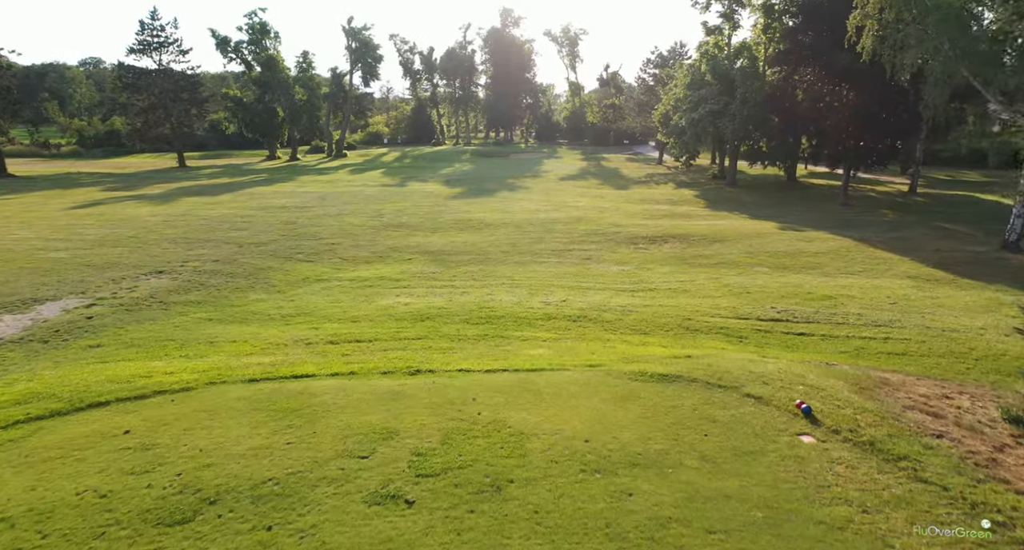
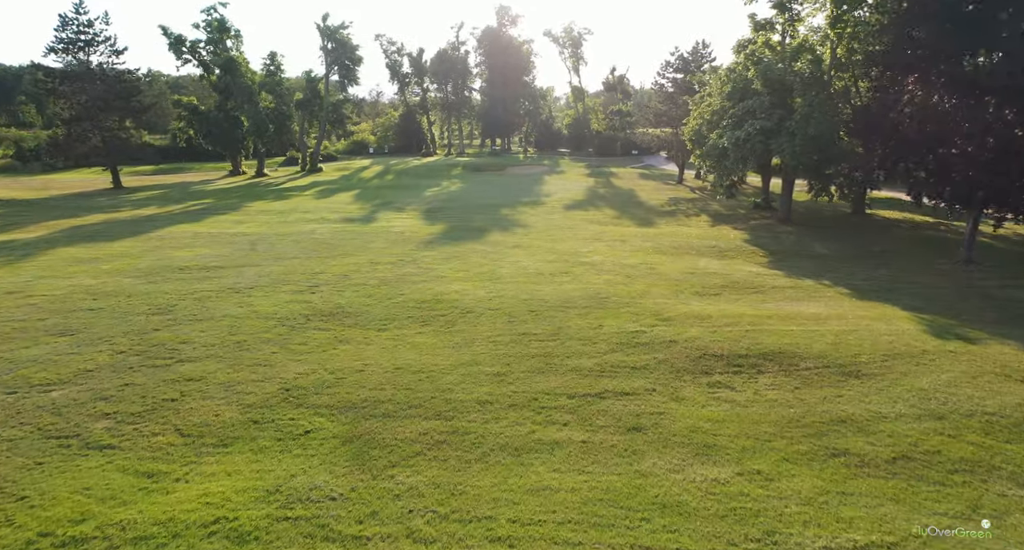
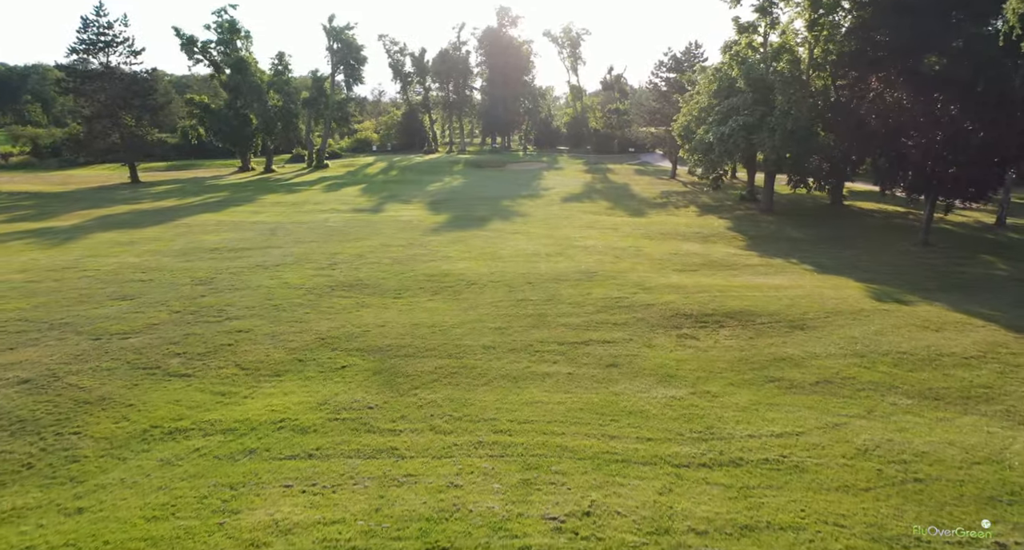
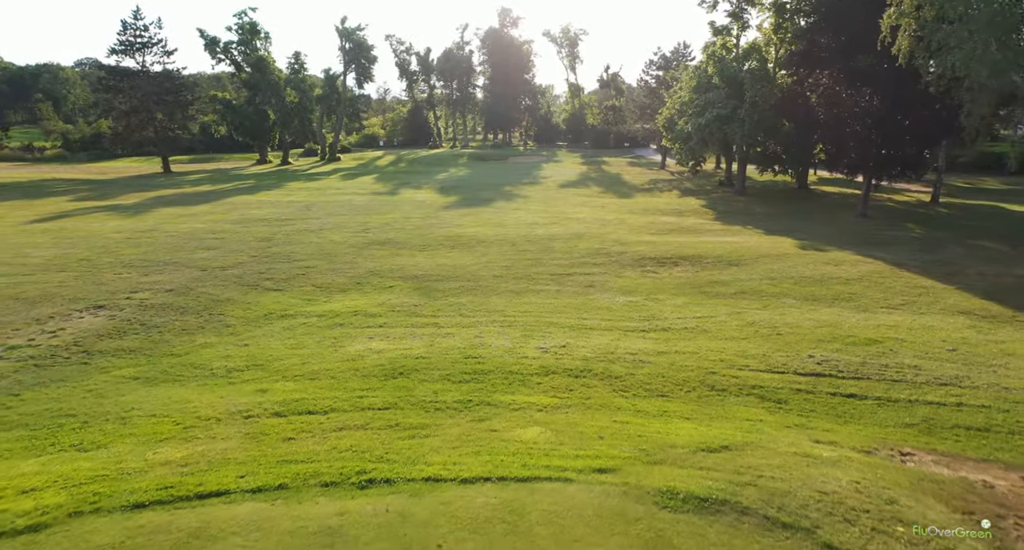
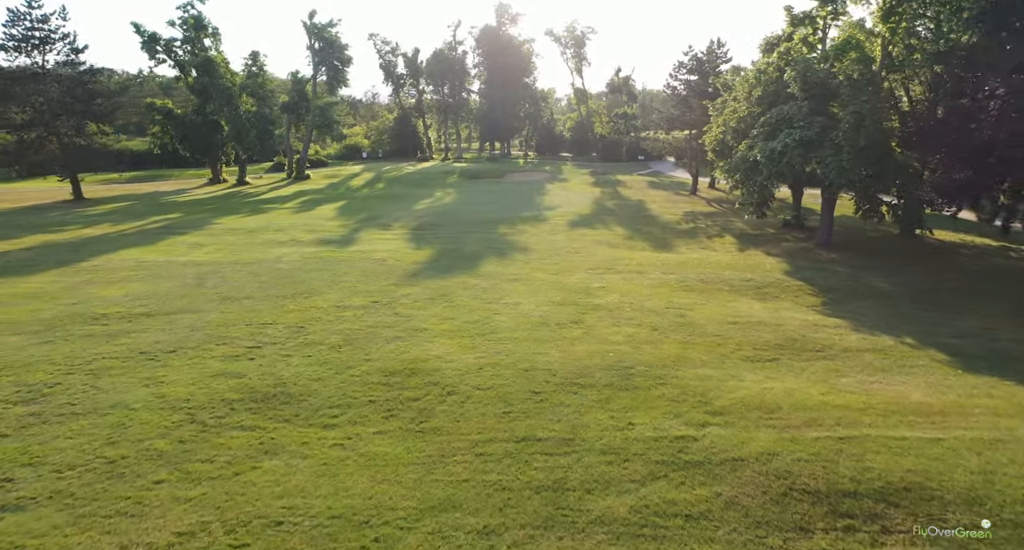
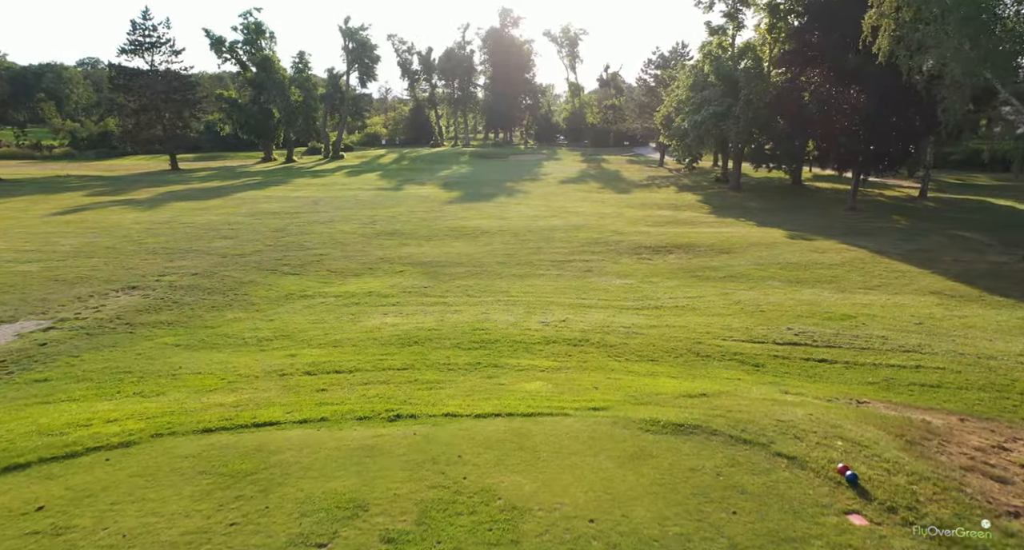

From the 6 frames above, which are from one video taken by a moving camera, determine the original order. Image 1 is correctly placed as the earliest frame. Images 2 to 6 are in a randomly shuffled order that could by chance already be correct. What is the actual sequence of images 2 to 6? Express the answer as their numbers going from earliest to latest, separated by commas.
6, 4, 3, 2, 5
